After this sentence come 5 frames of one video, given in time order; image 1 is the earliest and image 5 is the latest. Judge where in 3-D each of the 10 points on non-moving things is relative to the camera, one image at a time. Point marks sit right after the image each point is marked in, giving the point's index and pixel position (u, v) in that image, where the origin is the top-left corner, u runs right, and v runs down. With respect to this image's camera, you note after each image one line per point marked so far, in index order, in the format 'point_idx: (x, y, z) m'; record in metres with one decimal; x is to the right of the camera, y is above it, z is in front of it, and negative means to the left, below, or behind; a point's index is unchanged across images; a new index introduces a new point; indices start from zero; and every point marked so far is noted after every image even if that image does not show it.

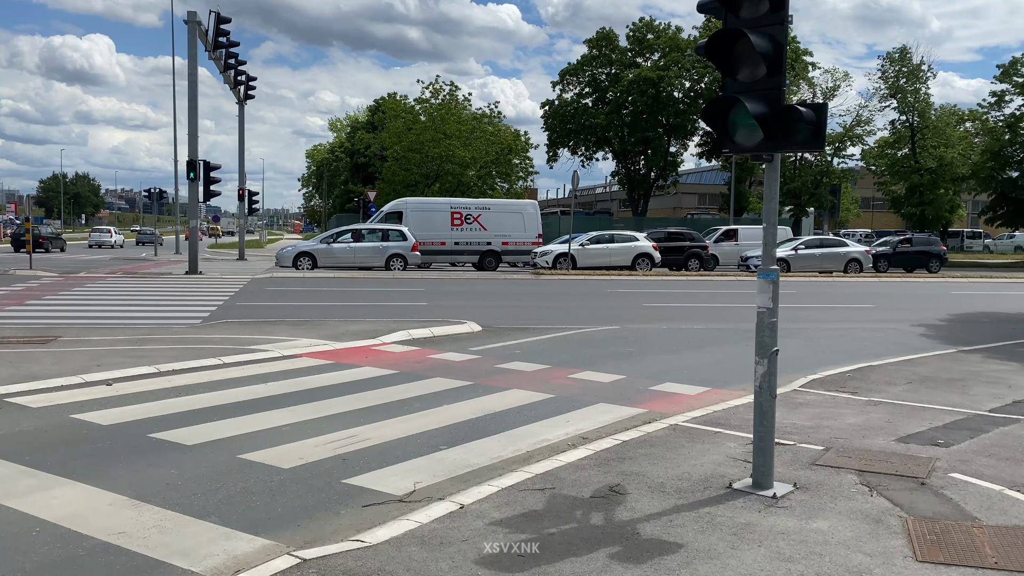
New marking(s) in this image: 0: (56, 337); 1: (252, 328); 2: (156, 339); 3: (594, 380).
0: (-6.1, -0.7, +11.4) m
1: (-3.9, -0.6, +12.7) m
2: (-4.9, -0.7, +11.6) m
3: (+0.9, -1.0, +9.7) m
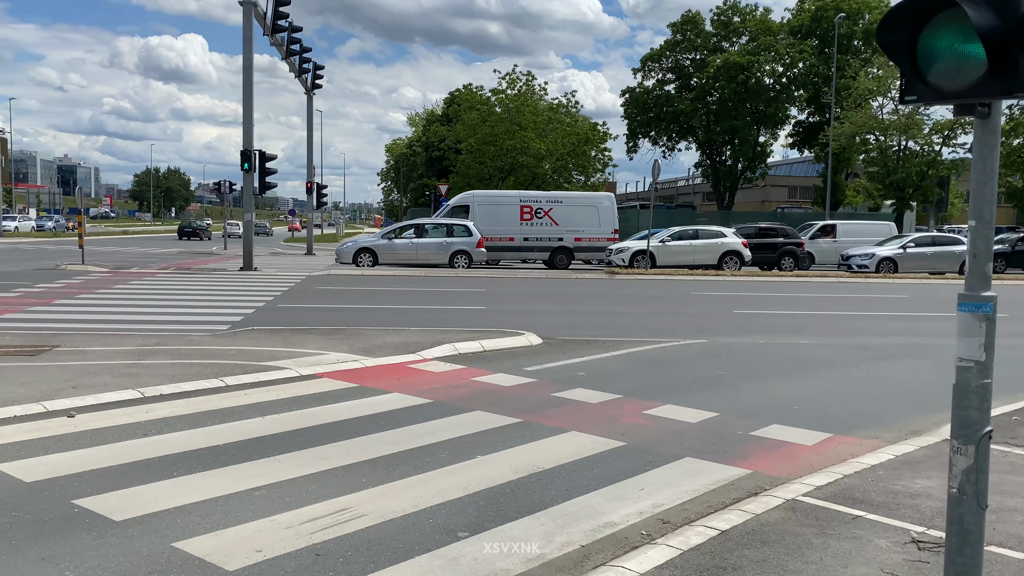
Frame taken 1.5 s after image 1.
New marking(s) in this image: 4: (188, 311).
0: (-5.4, -0.7, +9.9) m
1: (-3.0, -0.7, +11.1) m
2: (-4.1, -0.8, +10.0) m
3: (+1.5, -1.2, +7.6) m
4: (-5.5, -0.4, +14.4) m
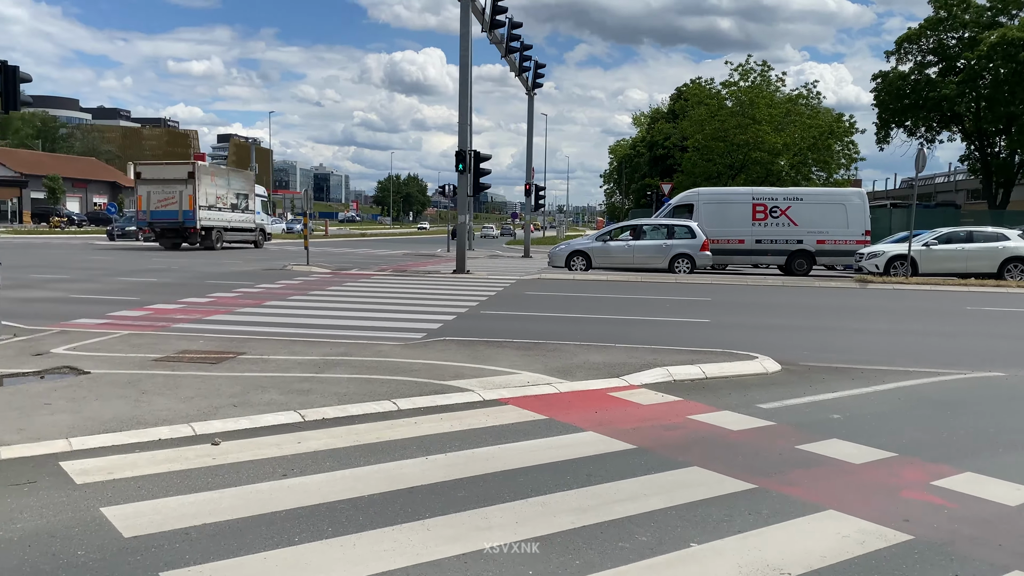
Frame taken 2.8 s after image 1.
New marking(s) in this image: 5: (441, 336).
0: (-3.0, -0.8, +9.3) m
1: (-0.5, -0.7, +9.8) m
2: (-1.8, -0.8, +9.1) m
3: (+3.0, -1.3, +5.3) m
4: (-2.0, -0.5, +13.7) m
5: (-0.9, -0.6, +11.5) m
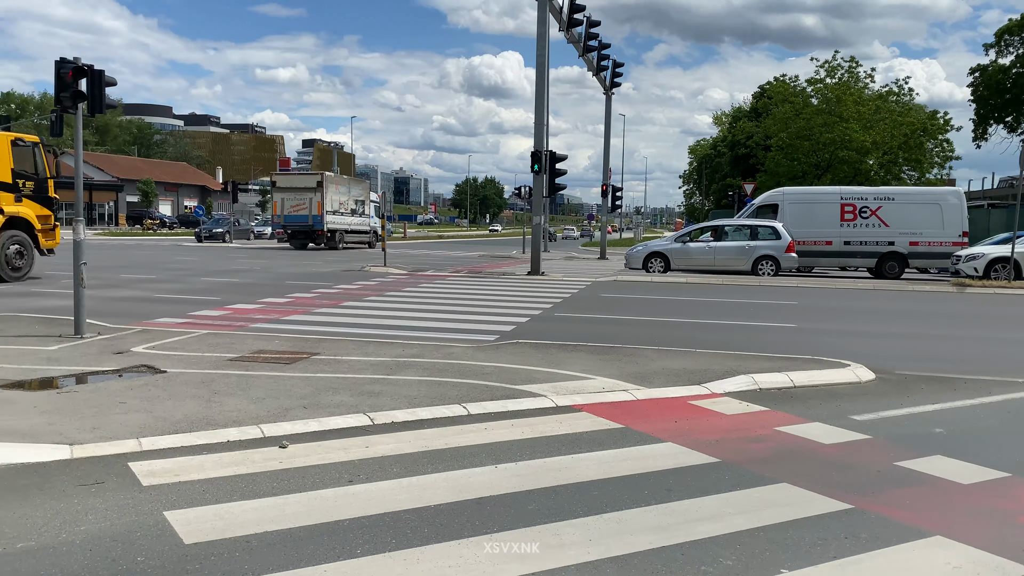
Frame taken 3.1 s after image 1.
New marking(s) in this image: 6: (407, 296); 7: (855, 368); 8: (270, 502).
0: (-2.2, -0.8, +9.3) m
1: (+0.3, -0.8, +9.6) m
2: (-1.0, -0.8, +9.0) m
3: (+3.4, -1.3, +4.8) m
4: (-0.8, -0.5, +13.5) m
5: (+0.1, -0.7, +11.3) m
6: (-2.1, -0.1, +17.2) m
7: (+3.5, -0.8, +8.8) m
8: (-1.4, -1.2, +4.9) m
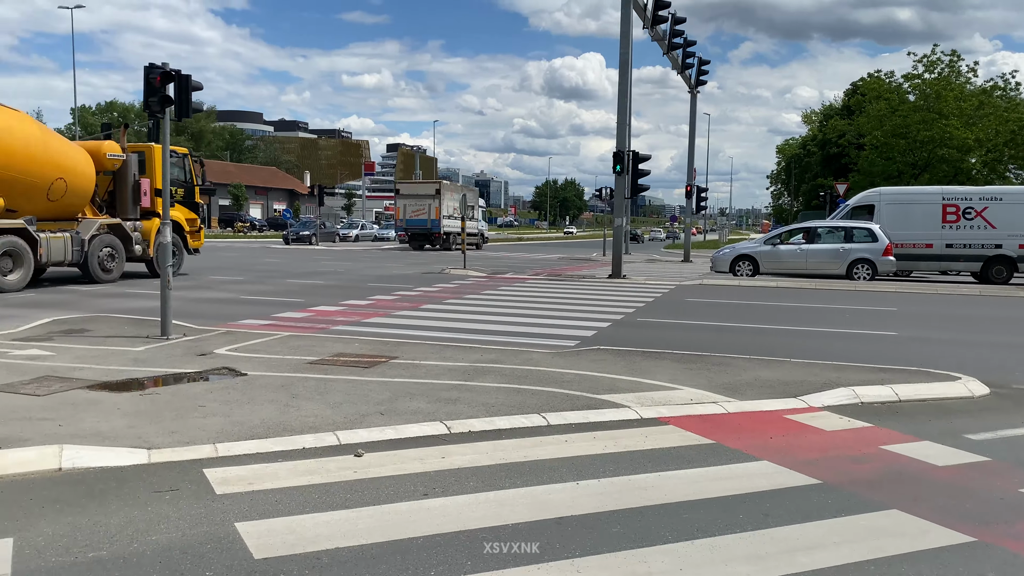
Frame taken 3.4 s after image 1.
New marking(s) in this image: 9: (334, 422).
0: (-1.4, -0.8, +9.2) m
1: (+1.2, -0.8, +9.2) m
2: (-0.2, -0.9, +8.8) m
3: (+3.8, -1.4, +4.1) m
4: (+0.5, -0.5, +13.3) m
5: (+1.1, -0.7, +10.9) m
6: (-0.5, -0.2, +17.0) m
7: (+4.3, -0.9, +8.1) m
8: (-0.9, -1.3, +4.7) m
9: (-1.4, -1.0, +6.6) m
